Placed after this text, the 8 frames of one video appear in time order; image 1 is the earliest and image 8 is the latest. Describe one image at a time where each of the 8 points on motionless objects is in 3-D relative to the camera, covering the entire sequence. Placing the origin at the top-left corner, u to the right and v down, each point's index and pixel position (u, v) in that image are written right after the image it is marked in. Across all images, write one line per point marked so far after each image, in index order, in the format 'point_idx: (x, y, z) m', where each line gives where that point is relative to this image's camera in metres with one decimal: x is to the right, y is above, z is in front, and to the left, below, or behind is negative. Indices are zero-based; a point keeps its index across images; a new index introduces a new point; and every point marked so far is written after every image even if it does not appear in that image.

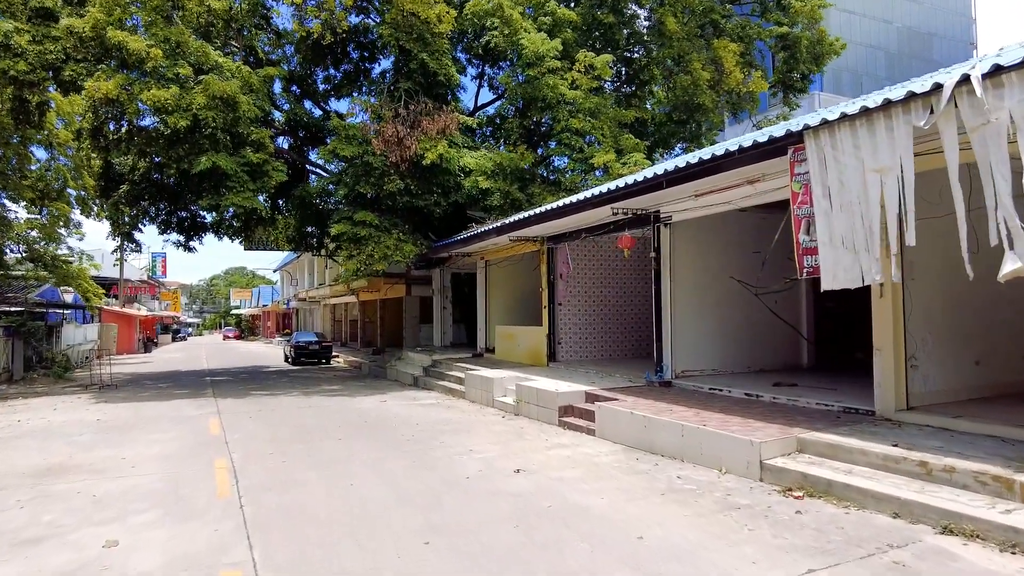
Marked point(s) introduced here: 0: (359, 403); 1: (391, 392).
0: (-2.9, -2.2, +12.5) m
1: (-2.7, -2.3, +14.8) m
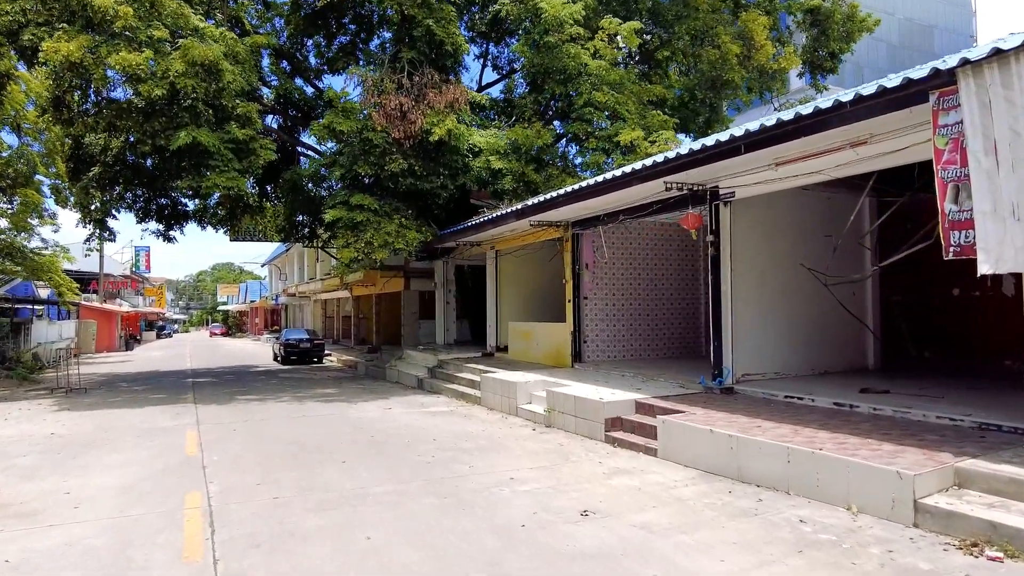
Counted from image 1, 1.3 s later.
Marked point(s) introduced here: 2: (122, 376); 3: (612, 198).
0: (-2.5, -2.0, +10.9) m
1: (-2.3, -2.1, +13.2) m
2: (-11.1, -2.5, +18.9) m
3: (+1.5, +1.4, +9.8) m
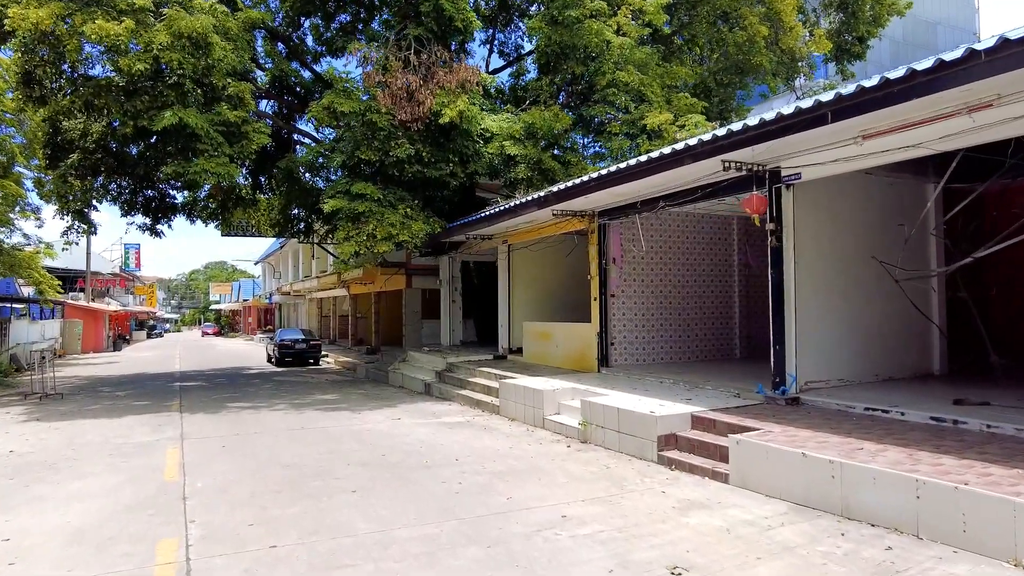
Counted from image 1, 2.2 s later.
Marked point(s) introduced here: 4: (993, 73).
0: (-2.1, -1.9, +9.7) m
1: (-2.0, -2.1, +12.0) m
2: (-10.8, -2.4, +17.6) m
3: (+1.9, +1.4, +8.7) m
4: (+3.4, +1.6, +4.8) m
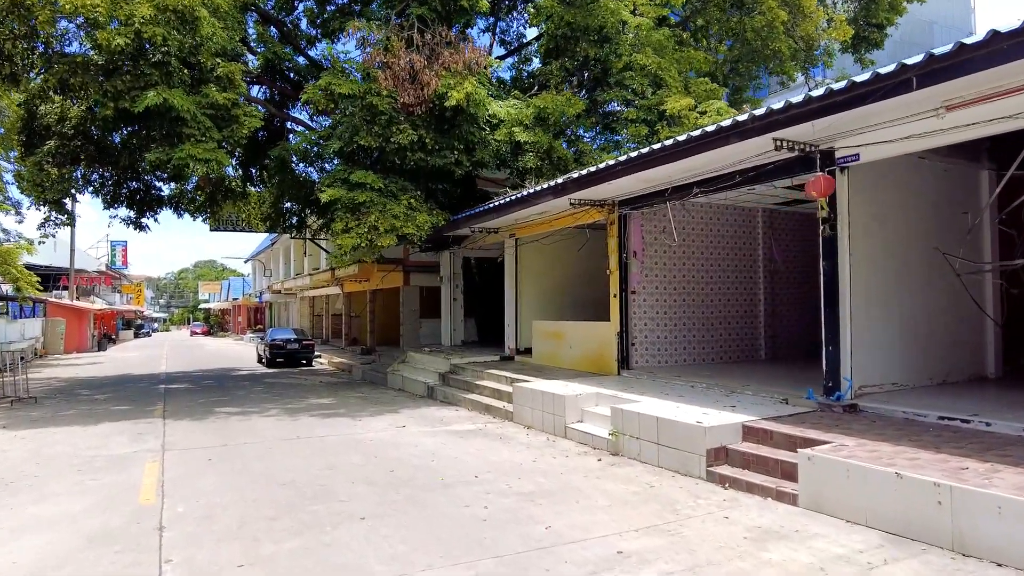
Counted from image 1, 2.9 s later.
0: (-1.9, -1.9, +8.8) m
1: (-1.8, -2.0, +11.1) m
2: (-10.7, -2.3, +16.6) m
3: (+2.1, +1.5, +7.9) m
4: (+3.7, +1.6, +4.0) m
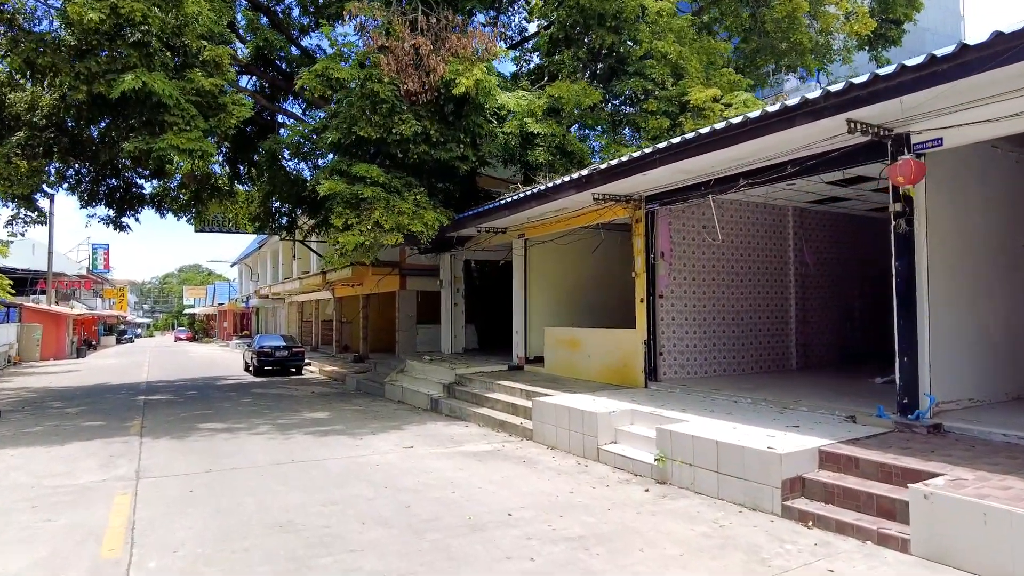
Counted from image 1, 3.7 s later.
0: (-1.6, -1.9, +7.8) m
1: (-1.6, -2.1, +10.1) m
2: (-10.6, -2.4, +15.5) m
3: (+2.4, +1.4, +7.0) m
4: (+4.1, +1.6, +3.1) m
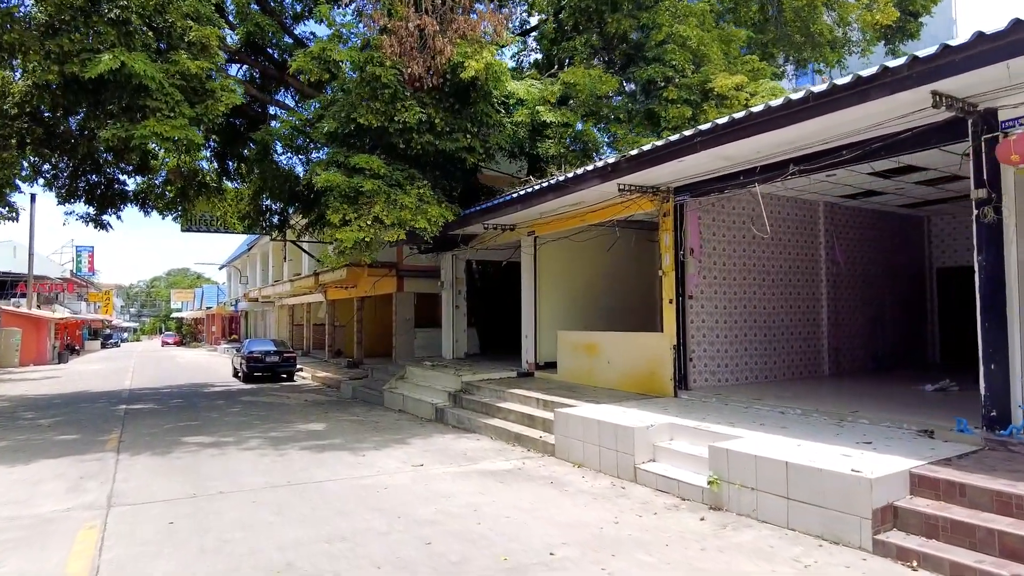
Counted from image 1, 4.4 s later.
0: (-1.4, -1.9, +7.0) m
1: (-1.4, -2.1, +9.3) m
2: (-10.4, -2.4, +14.5) m
3: (+2.6, +1.5, +6.2) m
4: (+4.4, +1.7, +2.4) m
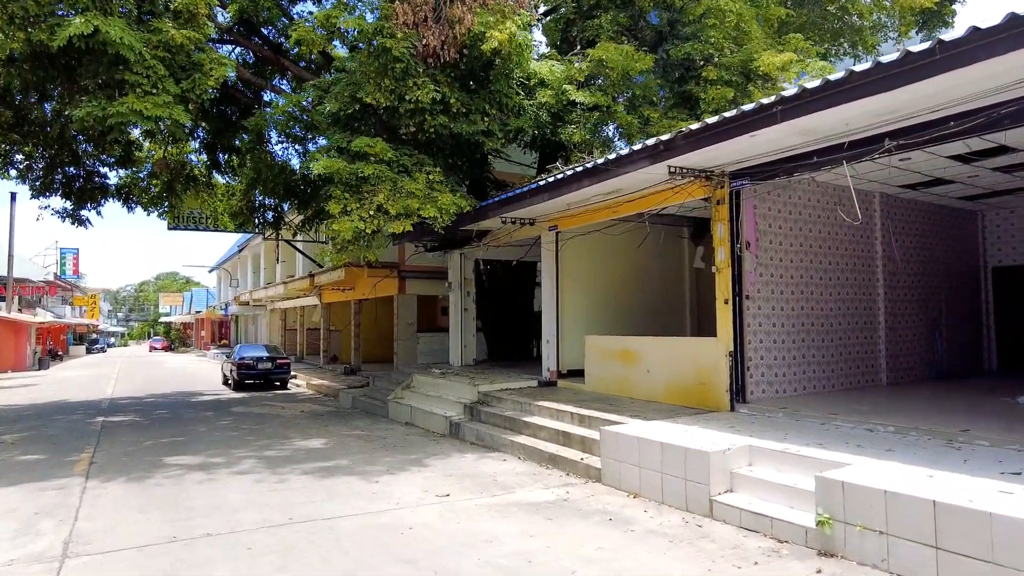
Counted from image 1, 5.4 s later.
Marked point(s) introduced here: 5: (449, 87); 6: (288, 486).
0: (-1.0, -1.9, +5.9) m
1: (-1.0, -2.0, +8.1) m
2: (-10.2, -2.5, +13.2) m
3: (+3.0, +1.5, +5.1) m
4: (+4.8, +1.7, +1.3) m
5: (-0.9, +2.9, +9.5) m
6: (-2.2, -1.9, +6.4) m
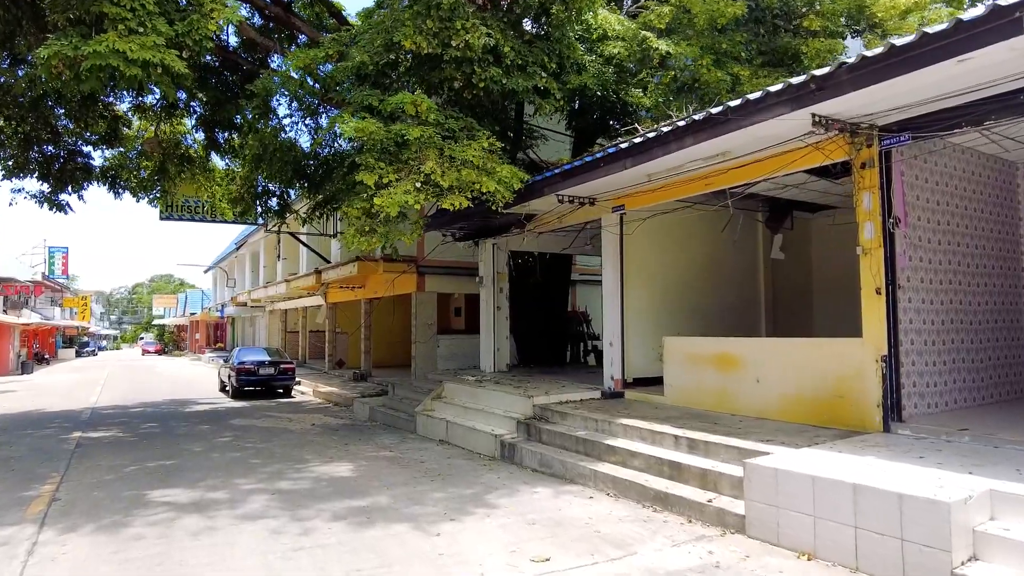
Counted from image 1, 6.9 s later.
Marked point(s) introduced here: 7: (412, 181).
0: (-0.2, -1.7, +4.1) m
1: (-0.2, -1.9, +6.4) m
2: (-9.4, -2.3, +11.4) m
3: (+3.9, +1.6, +3.4) m
4: (+5.7, +1.9, -0.4) m
5: (-0.1, +3.0, +7.7) m
6: (-1.4, -1.8, +4.7) m
7: (-1.0, +1.1, +7.0) m
